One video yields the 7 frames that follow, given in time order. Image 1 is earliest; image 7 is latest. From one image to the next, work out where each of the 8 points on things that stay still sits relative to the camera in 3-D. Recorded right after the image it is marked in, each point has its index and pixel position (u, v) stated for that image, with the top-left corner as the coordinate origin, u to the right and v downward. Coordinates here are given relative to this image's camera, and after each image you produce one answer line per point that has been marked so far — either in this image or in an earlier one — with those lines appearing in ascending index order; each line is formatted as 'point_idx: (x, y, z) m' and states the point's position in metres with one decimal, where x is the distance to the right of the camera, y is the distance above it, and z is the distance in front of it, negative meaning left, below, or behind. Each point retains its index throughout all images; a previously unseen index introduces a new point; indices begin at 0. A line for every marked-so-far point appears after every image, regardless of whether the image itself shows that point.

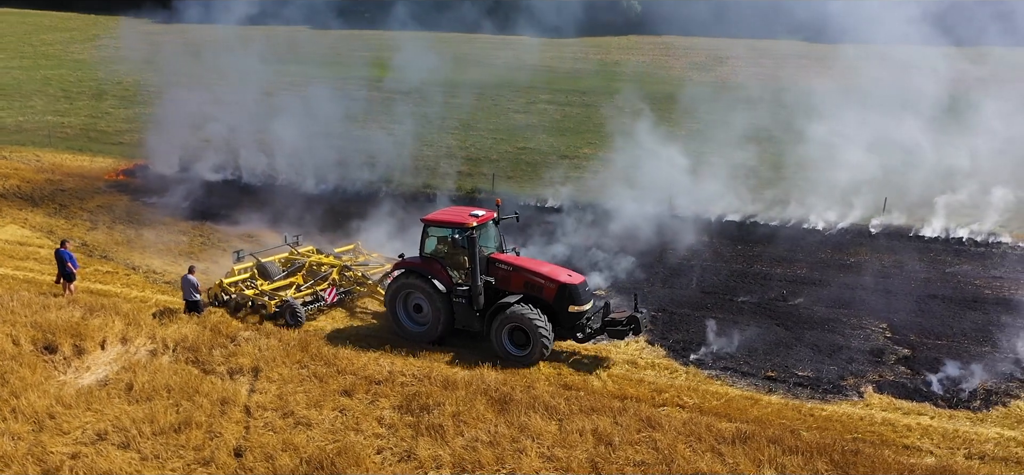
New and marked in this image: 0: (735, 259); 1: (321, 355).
0: (+2.7, -0.3, +9.6) m
1: (-1.5, -0.9, +6.2) m
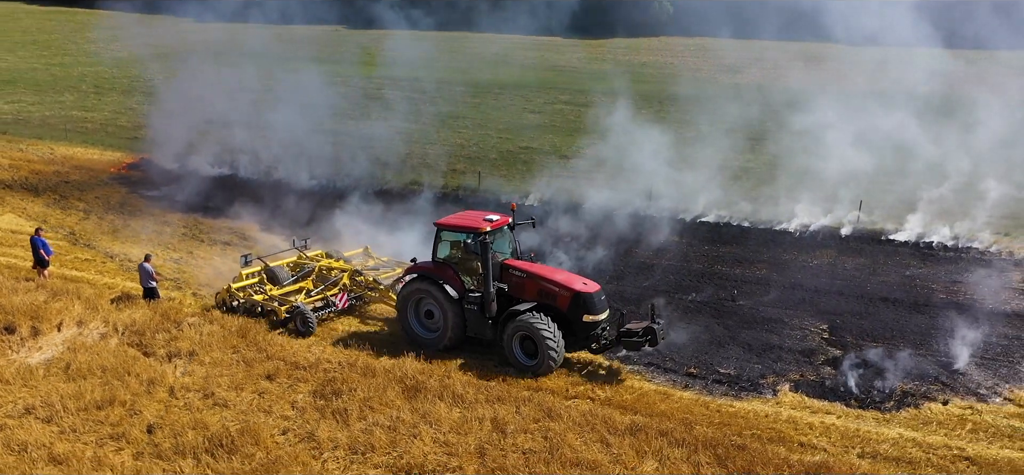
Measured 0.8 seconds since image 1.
0: (+2.3, -0.3, +9.6) m
1: (-2.1, -0.9, +6.5) m
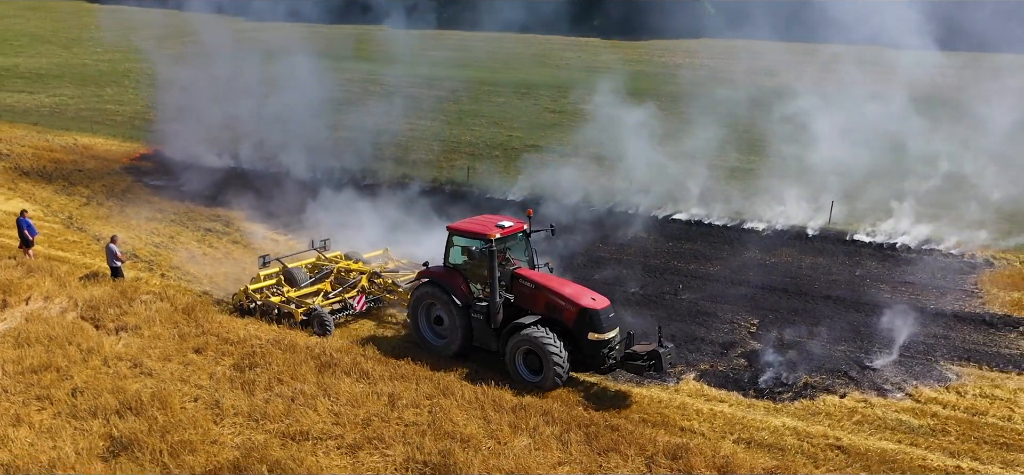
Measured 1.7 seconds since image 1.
0: (+1.9, -0.2, +9.7) m
1: (-2.8, -0.7, +6.9) m
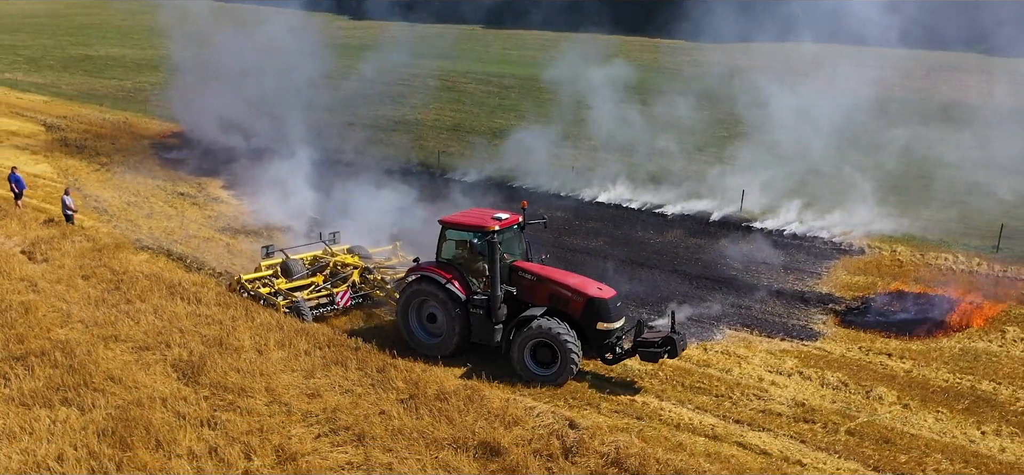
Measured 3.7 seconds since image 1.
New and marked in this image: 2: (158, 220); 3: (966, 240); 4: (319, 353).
0: (+0.6, +0.1, +10.5) m
1: (-4.3, -0.2, +8.3) m
2: (-4.7, +0.2, +10.5) m
3: (+5.6, 0.0, +9.9) m
4: (-1.5, -0.9, +6.0) m
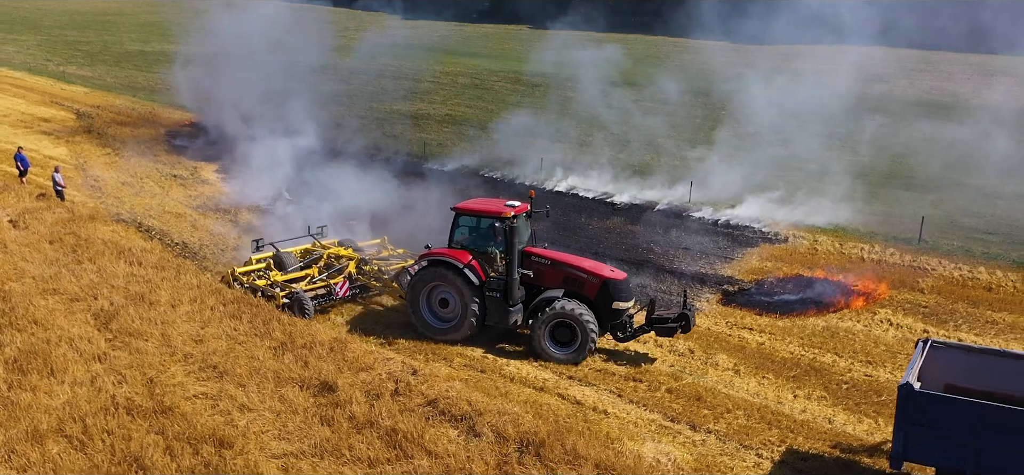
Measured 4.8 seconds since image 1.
0: (0.0, +0.3, +11.1) m
1: (-5.2, +0.1, +9.3) m
2: (-5.3, +0.6, +11.4) m
3: (+4.9, +0.1, +10.1) m
4: (-2.5, -0.6, +6.8) m
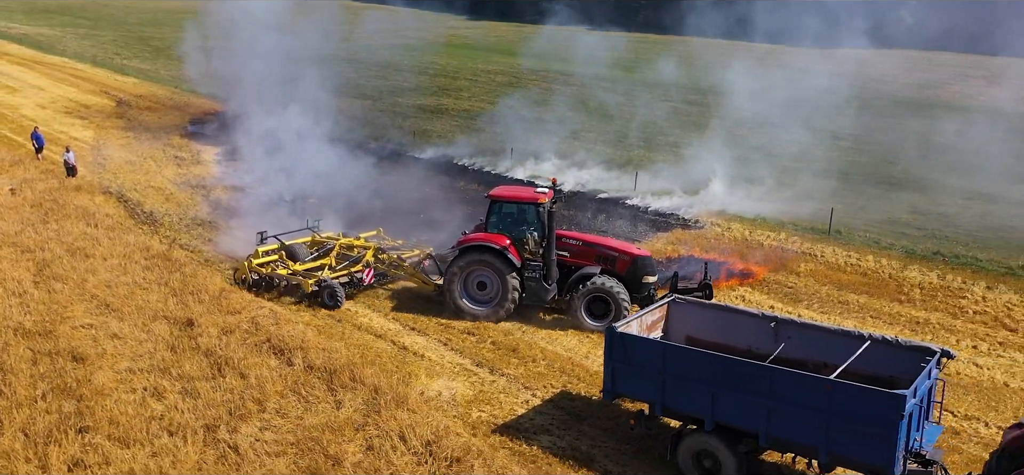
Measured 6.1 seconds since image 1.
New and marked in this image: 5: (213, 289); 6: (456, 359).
0: (-0.8, +0.6, +11.9) m
1: (-6.1, +0.6, +10.6) m
2: (-6.0, +1.0, +12.7) m
3: (+4.0, +0.2, +10.4) m
4: (-3.7, -0.2, +7.8) m
5: (-2.7, -0.5, +7.2) m
6: (-0.4, -0.9, +6.2) m
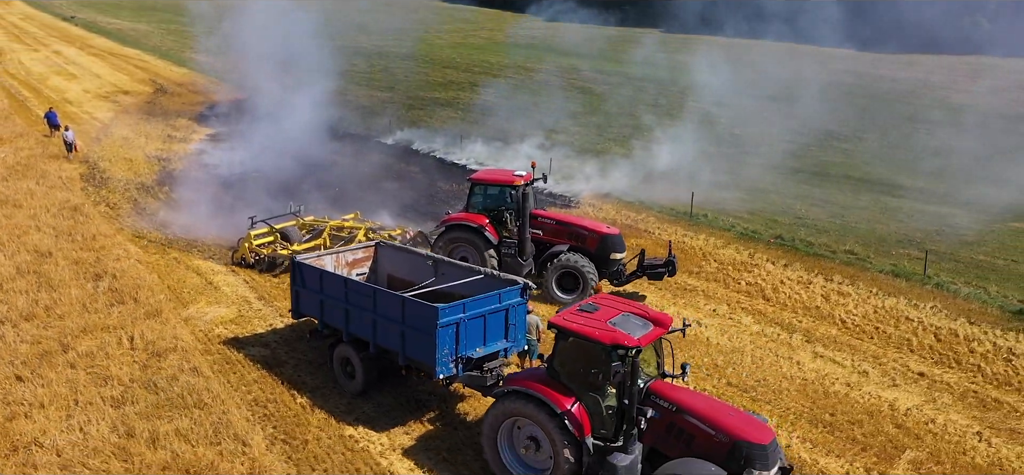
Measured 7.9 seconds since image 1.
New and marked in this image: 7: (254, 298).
0: (-2.1, +1.0, +13.1) m
1: (-7.5, +1.2, +12.4) m
2: (-7.2, +1.6, +14.6) m
3: (+2.5, +0.4, +11.1) m
4: (-5.5, +0.3, +9.4) m
5: (-4.6, 0.0, +8.6) m
6: (-2.5, -0.5, +7.4) m
7: (-2.4, -0.6, +7.2) m
